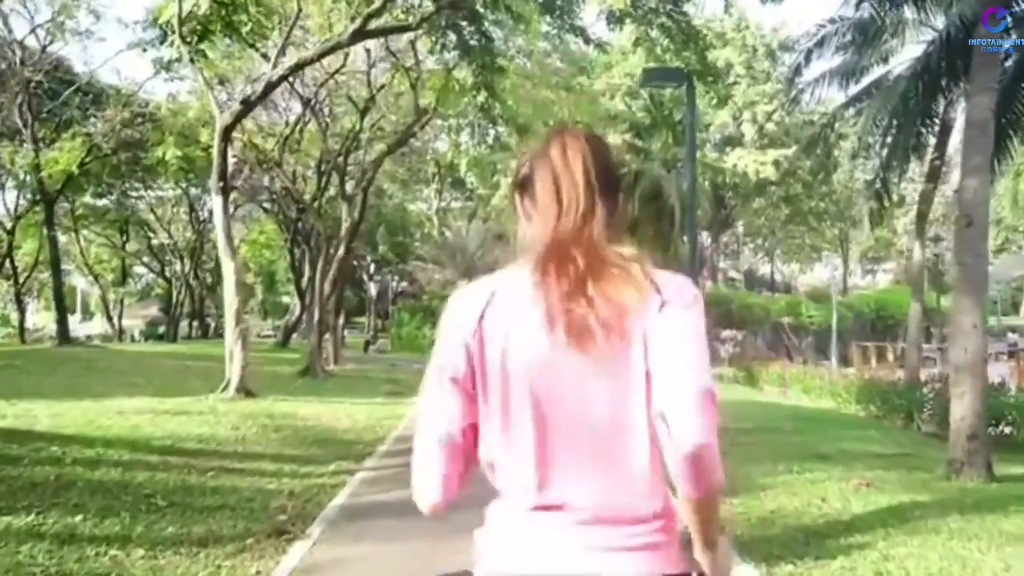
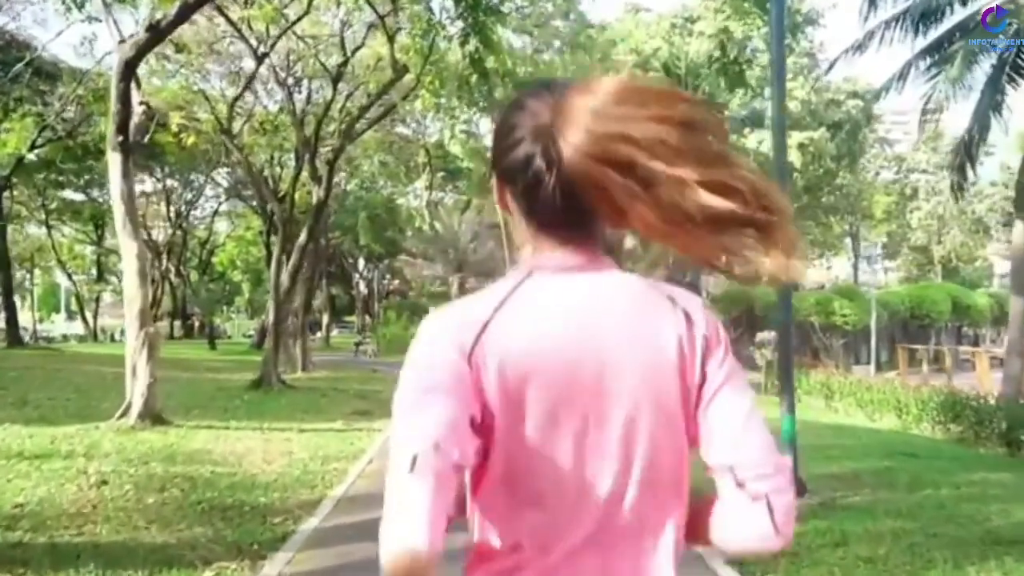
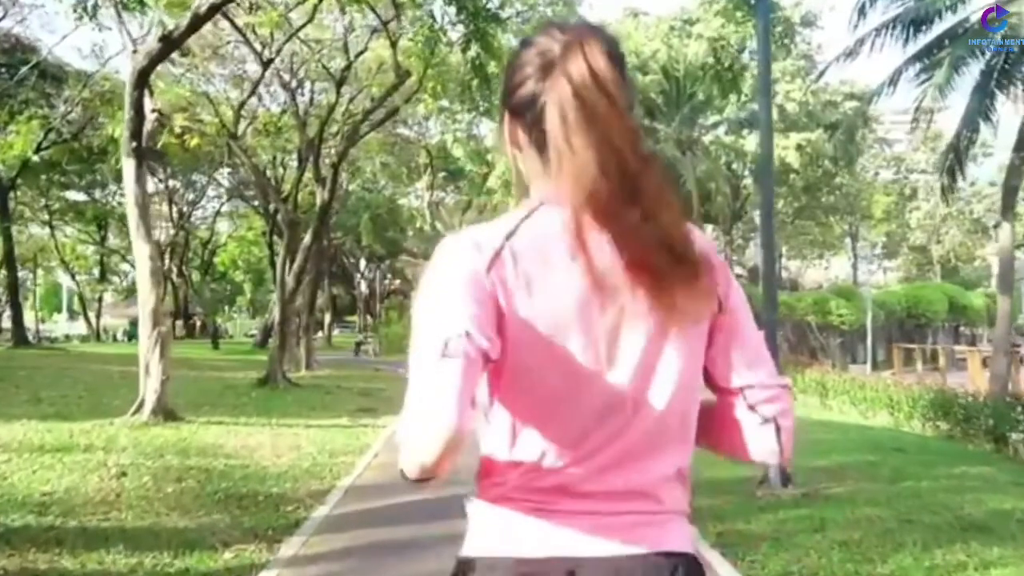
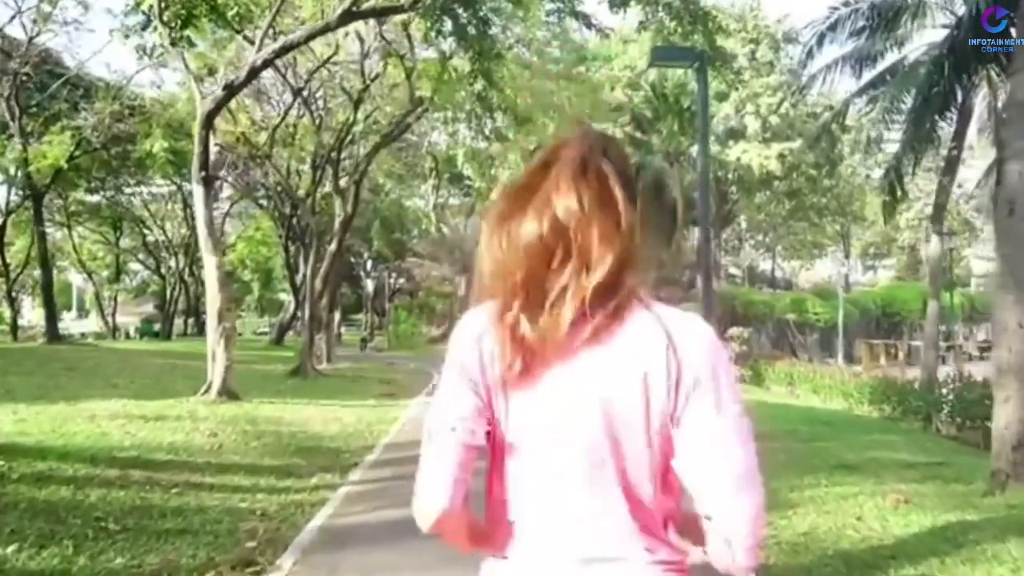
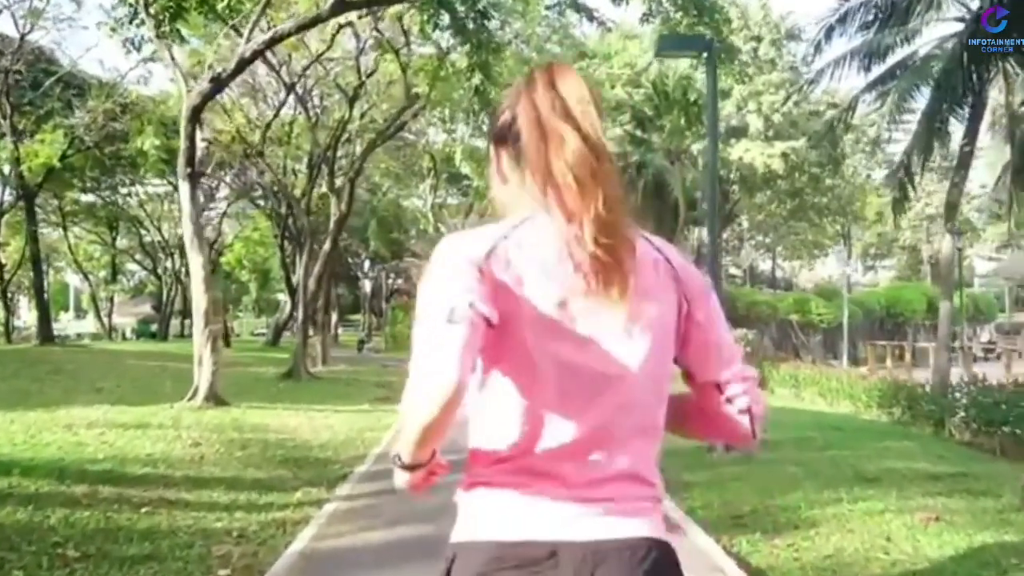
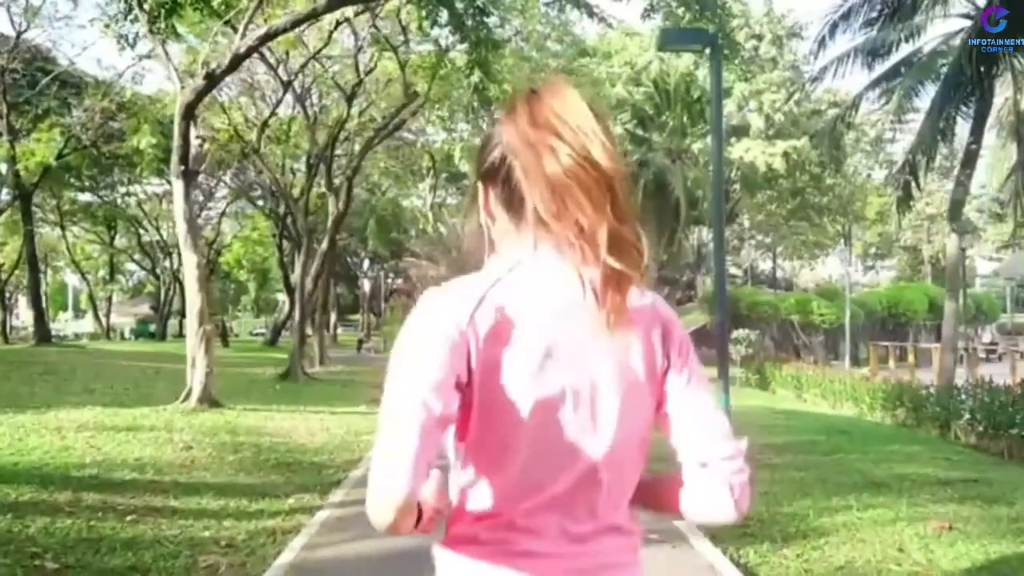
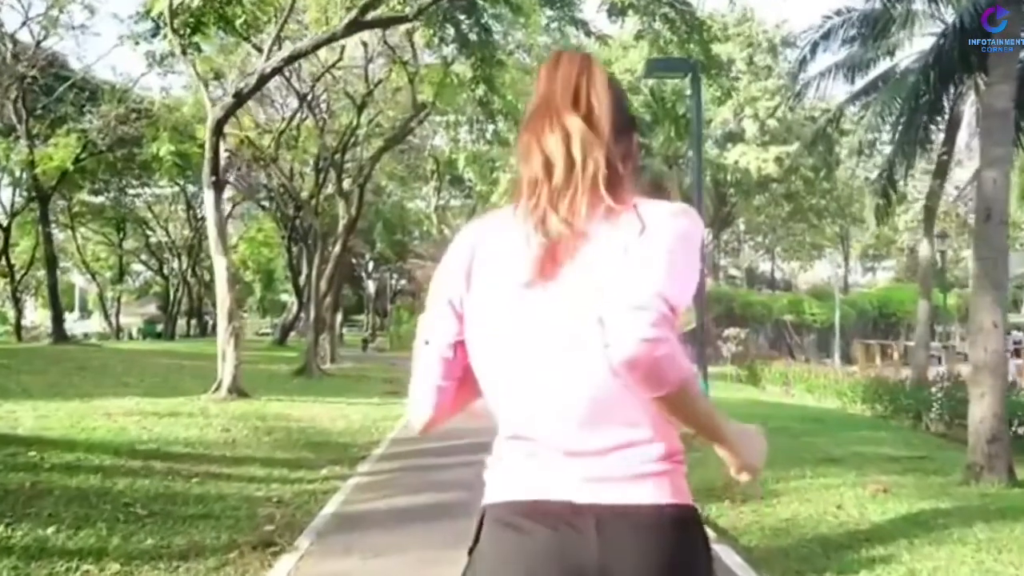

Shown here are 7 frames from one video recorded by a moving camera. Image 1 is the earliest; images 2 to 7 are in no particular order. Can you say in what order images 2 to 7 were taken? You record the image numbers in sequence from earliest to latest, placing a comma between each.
7, 4, 5, 6, 3, 2
